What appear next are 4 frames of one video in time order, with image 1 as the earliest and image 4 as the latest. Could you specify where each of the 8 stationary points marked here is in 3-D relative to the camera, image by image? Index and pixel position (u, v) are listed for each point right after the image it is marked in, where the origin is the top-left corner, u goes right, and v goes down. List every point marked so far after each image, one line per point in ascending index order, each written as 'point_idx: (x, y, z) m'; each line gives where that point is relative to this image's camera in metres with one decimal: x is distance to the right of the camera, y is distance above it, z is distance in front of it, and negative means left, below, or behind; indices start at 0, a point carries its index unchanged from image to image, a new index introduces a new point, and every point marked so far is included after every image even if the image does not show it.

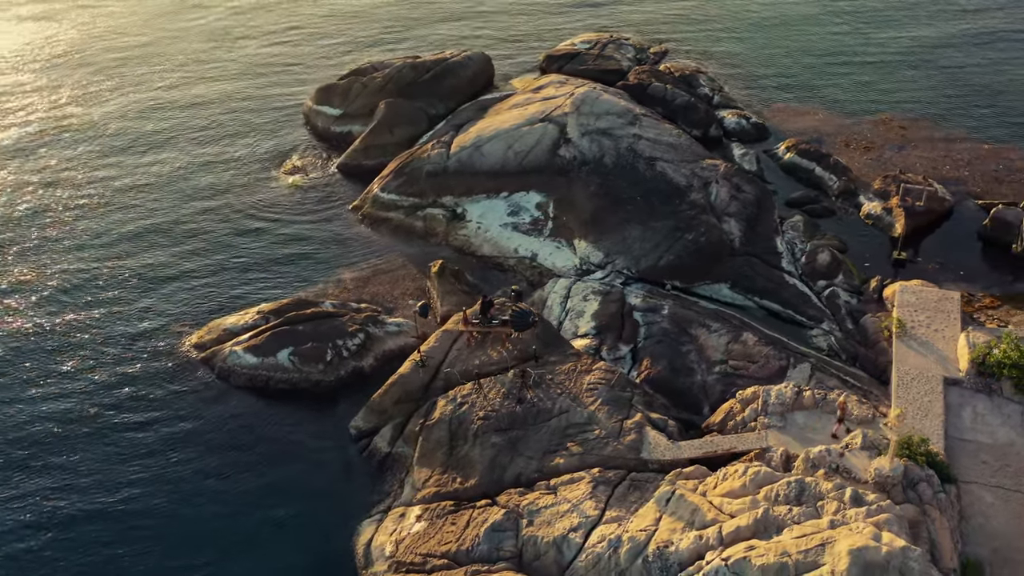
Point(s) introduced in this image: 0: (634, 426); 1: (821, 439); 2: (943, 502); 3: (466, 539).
0: (+2.8, -3.2, +17.6) m
1: (+7.0, -3.4, +17.4) m
2: (+8.4, -4.1, +14.8) m
3: (-0.9, -4.9, +15.0) m
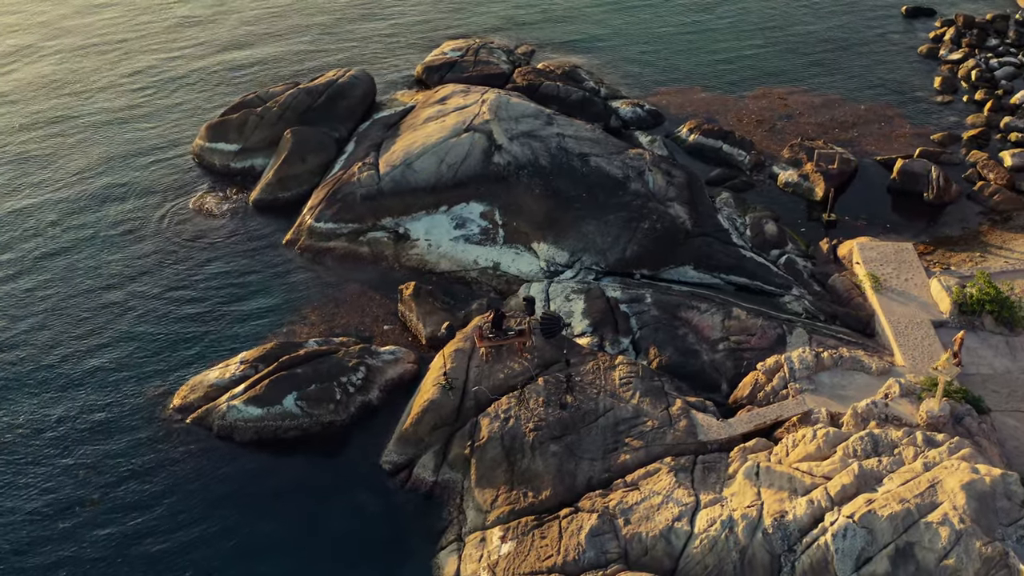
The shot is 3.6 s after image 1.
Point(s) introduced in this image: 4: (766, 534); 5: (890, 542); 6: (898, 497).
0: (+4.0, -2.9, +18.0) m
1: (+8.2, -2.6, +18.5) m
2: (+10.0, -3.0, +16.2) m
3: (+1.1, -5.1, +14.8) m
4: (+4.4, -4.3, +13.4) m
5: (+6.1, -4.1, +12.4) m
6: (+6.5, -3.5, +12.8) m
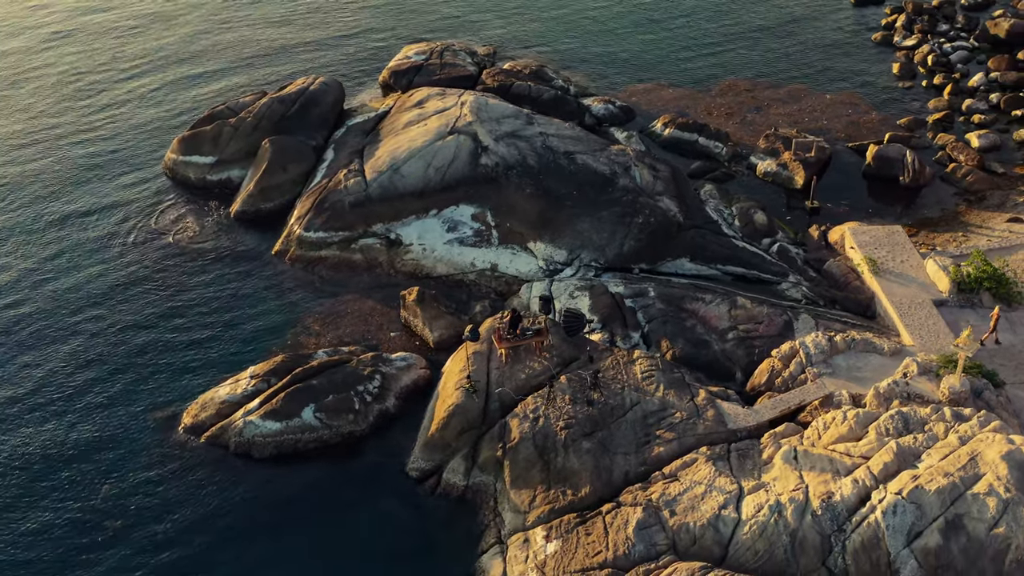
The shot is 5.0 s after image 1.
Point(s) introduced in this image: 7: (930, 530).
0: (+4.7, -2.7, +18.3) m
1: (+8.9, -2.2, +19.0) m
2: (+10.8, -2.5, +16.8) m
3: (+2.1, -5.0, +15.0) m
4: (+5.4, -4.1, +13.8) m
5: (+7.2, -3.8, +12.9) m
6: (+7.4, -3.2, +13.3) m
7: (+7.1, -4.1, +13.0) m
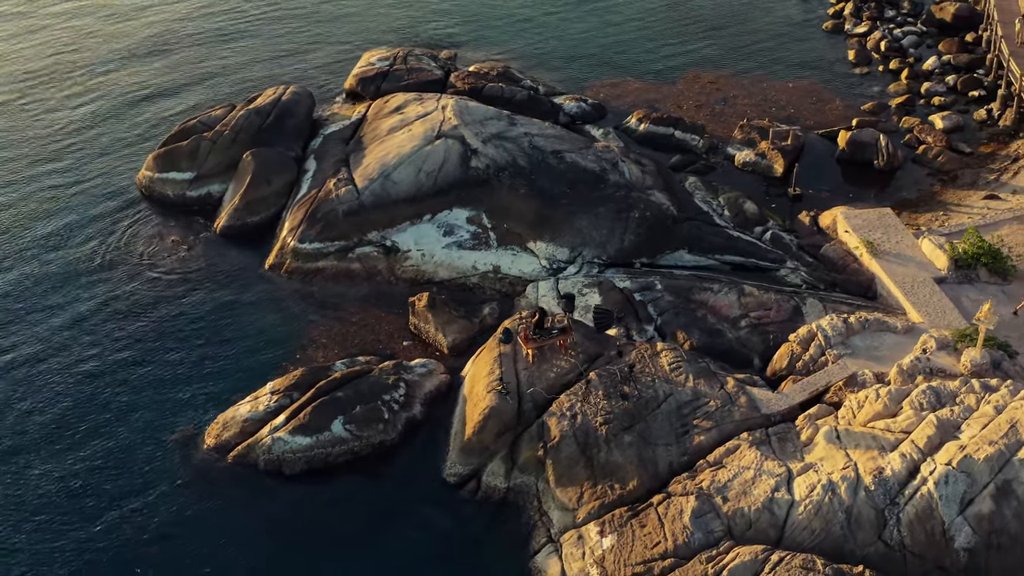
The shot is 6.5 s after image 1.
0: (+5.6, -2.5, +18.8) m
1: (+9.7, -1.7, +19.8) m
2: (+11.7, -1.9, +17.7) m
3: (+3.3, -4.9, +15.4) m
4: (+6.6, -3.8, +14.4) m
5: (+8.4, -3.5, +13.6) m
6: (+8.6, -2.8, +14.0) m
7: (+8.4, -3.7, +13.7) m
